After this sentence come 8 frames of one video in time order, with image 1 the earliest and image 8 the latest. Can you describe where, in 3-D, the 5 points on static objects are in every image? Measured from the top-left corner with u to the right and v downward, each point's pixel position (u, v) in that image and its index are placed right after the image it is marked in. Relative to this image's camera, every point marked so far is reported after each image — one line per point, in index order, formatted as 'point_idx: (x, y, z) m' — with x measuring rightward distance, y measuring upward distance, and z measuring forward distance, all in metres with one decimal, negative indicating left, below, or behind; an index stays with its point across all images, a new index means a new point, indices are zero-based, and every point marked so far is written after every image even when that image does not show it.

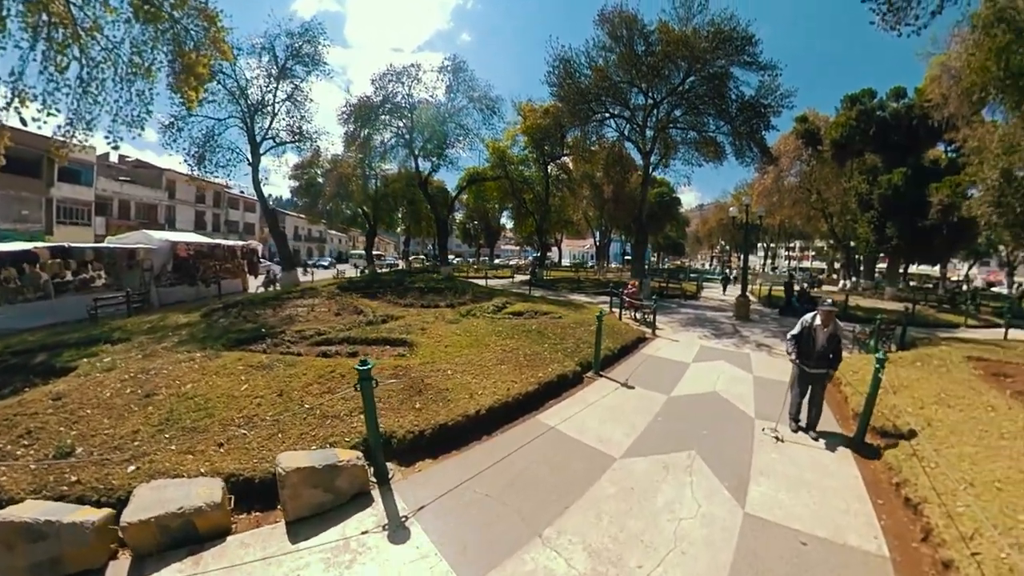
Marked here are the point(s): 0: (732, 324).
0: (+6.3, -1.1, +13.4) m
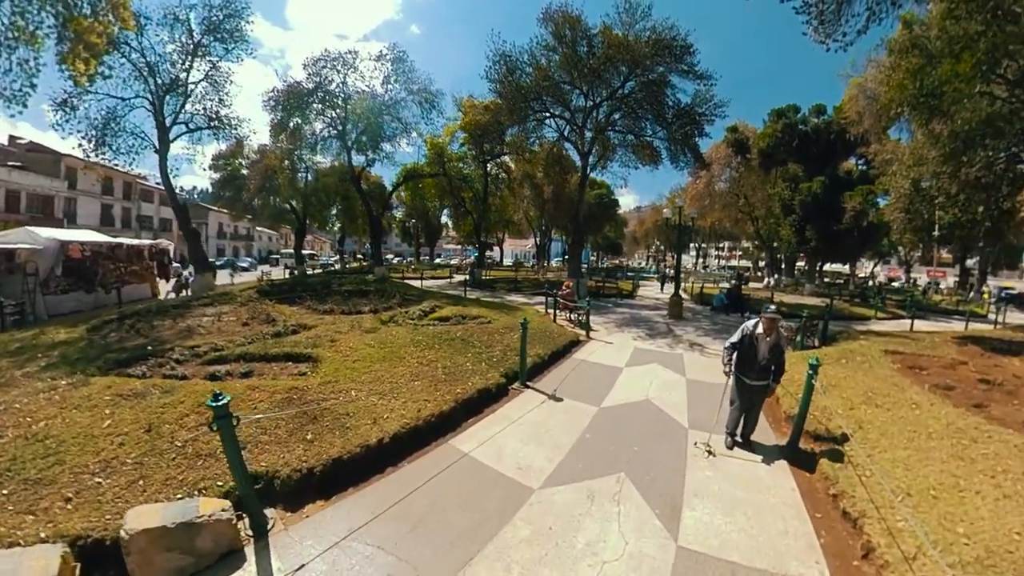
0: (+4.4, -1.0, +13.4) m
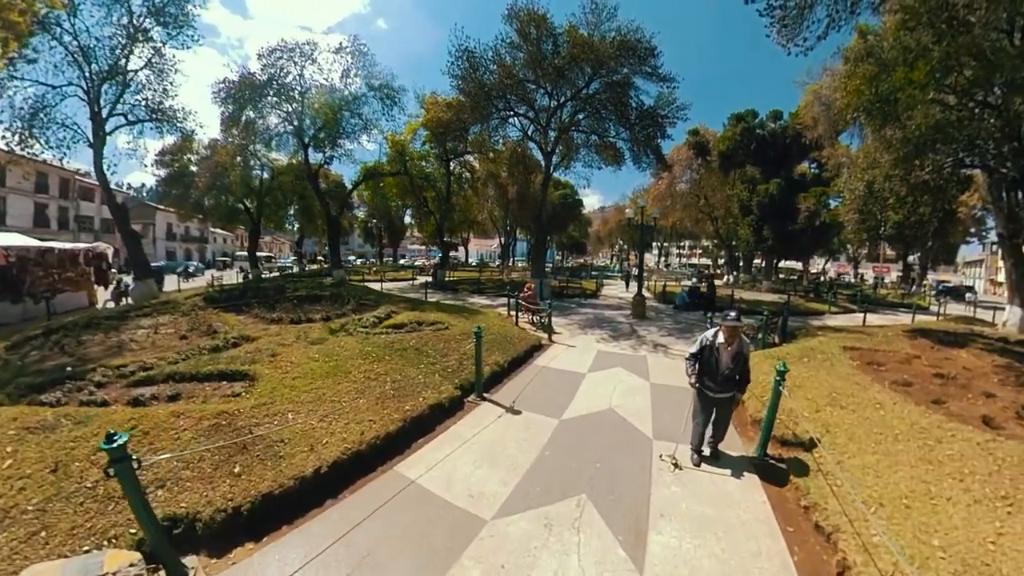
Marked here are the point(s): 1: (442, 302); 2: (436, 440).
0: (+3.3, -1.0, +13.3) m
1: (-2.0, -0.5, +12.9) m
2: (-0.8, -1.6, +4.7) m
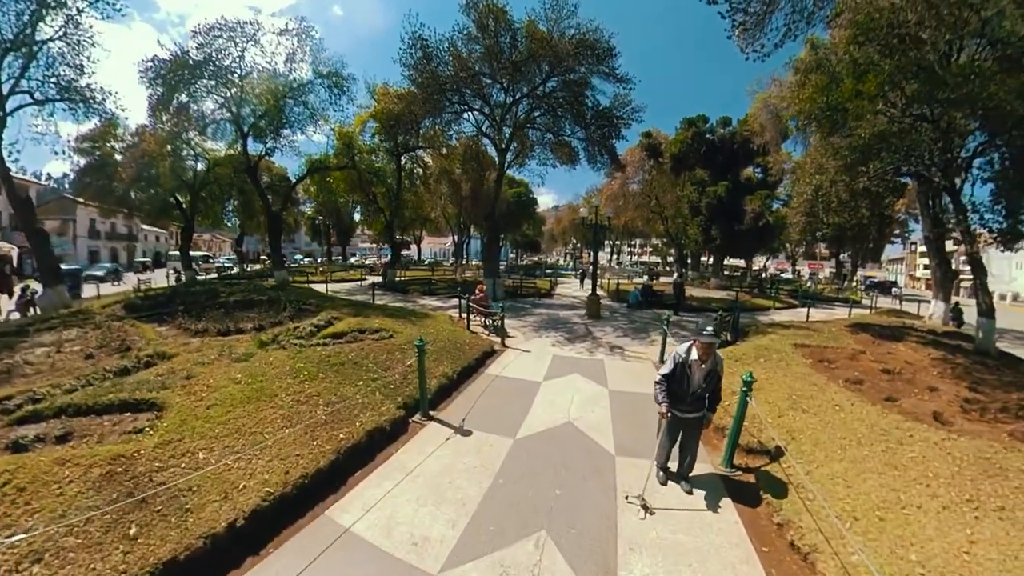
0: (+2.0, -1.0, +13.1) m
1: (-3.2, -0.6, +12.2) m
2: (-1.2, -1.6, +4.1) m
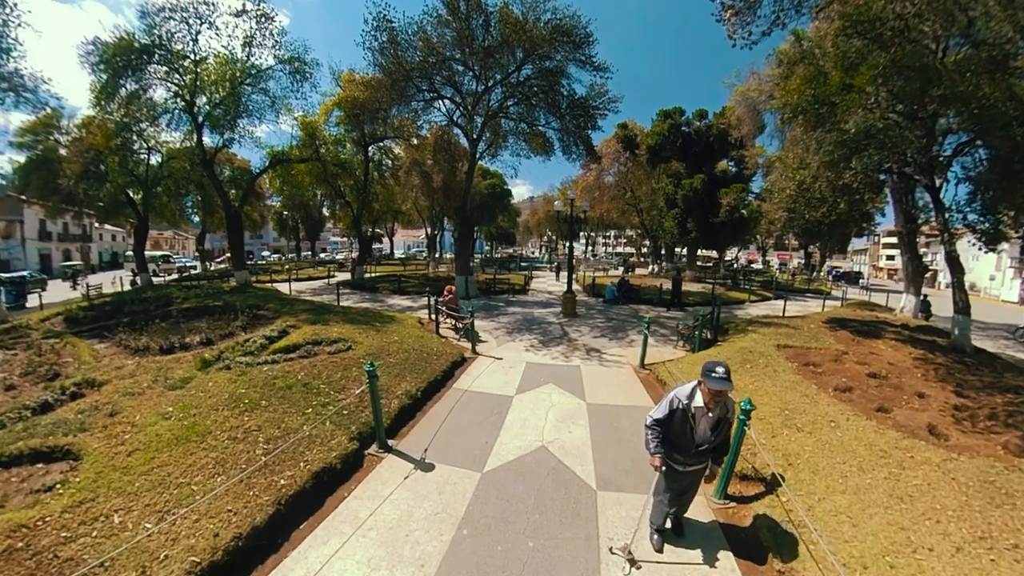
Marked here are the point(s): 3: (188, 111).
0: (+1.3, -0.9, +12.6) m
1: (-3.9, -0.6, +11.5) m
2: (-1.5, -1.8, +3.5) m
3: (-13.8, +7.2, +19.5) m
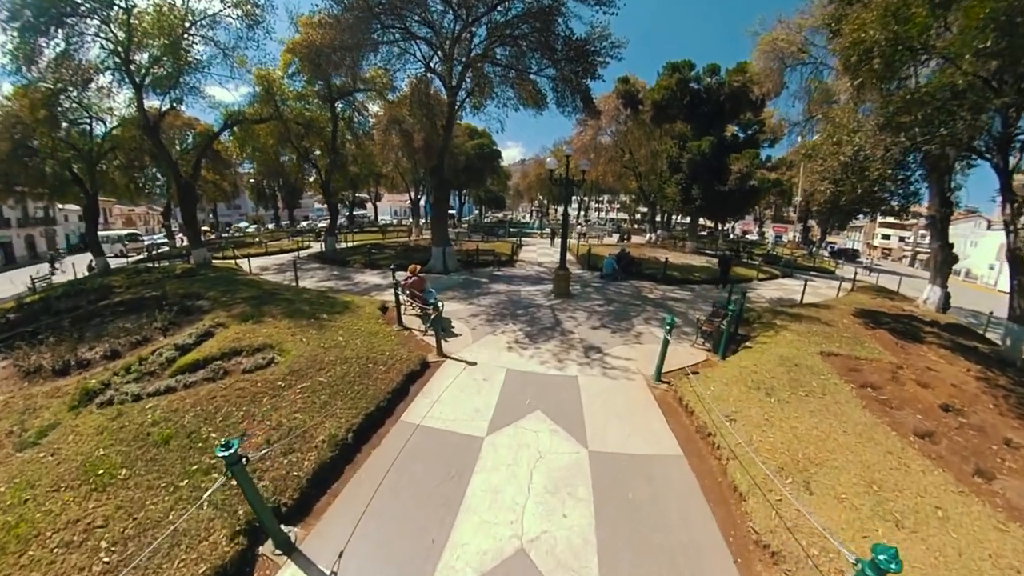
0: (+0.9, -0.5, +10.9) m
1: (-4.2, -0.3, +9.7) m
2: (-1.7, -2.1, +1.9) m
3: (-14.2, +8.3, +16.9) m
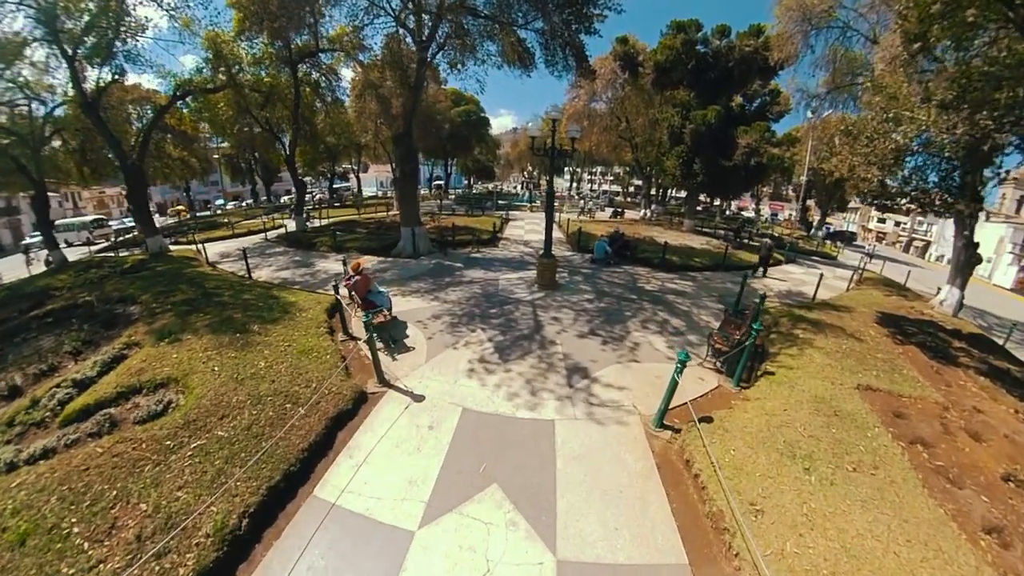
0: (+0.5, -0.4, +9.5) m
1: (-4.7, -0.3, +8.2) m
2: (-2.1, -2.6, +0.6) m
3: (-14.8, +8.6, +14.8) m
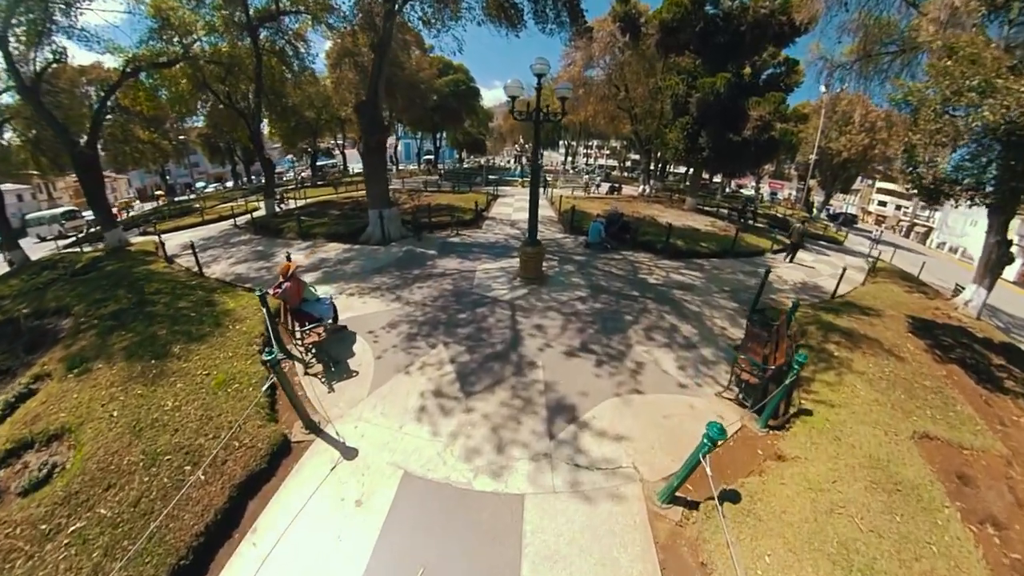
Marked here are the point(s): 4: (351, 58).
0: (+0.2, -0.4, +8.2) m
1: (-5.0, -0.6, +7.0) m
2: (-2.4, -3.3, -0.5) m
3: (-15.3, +8.4, +13.1) m
4: (-6.4, +8.6, +17.4) m
